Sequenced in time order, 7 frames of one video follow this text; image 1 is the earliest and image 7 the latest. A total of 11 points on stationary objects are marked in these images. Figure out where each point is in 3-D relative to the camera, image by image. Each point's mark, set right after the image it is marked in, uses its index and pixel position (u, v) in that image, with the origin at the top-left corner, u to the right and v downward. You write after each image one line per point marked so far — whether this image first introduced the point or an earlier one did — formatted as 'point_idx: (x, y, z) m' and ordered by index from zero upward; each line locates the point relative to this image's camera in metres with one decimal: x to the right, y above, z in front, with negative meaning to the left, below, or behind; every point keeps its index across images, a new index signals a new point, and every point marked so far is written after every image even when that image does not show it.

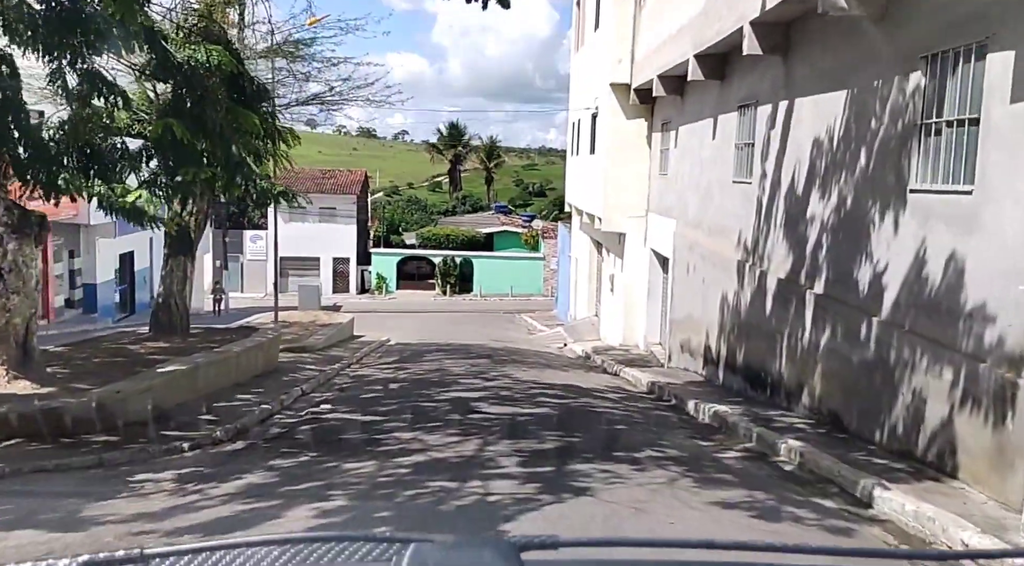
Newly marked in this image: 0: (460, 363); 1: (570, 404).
0: (-0.9, -1.4, +17.7) m
1: (+0.7, -1.4, +11.7) m
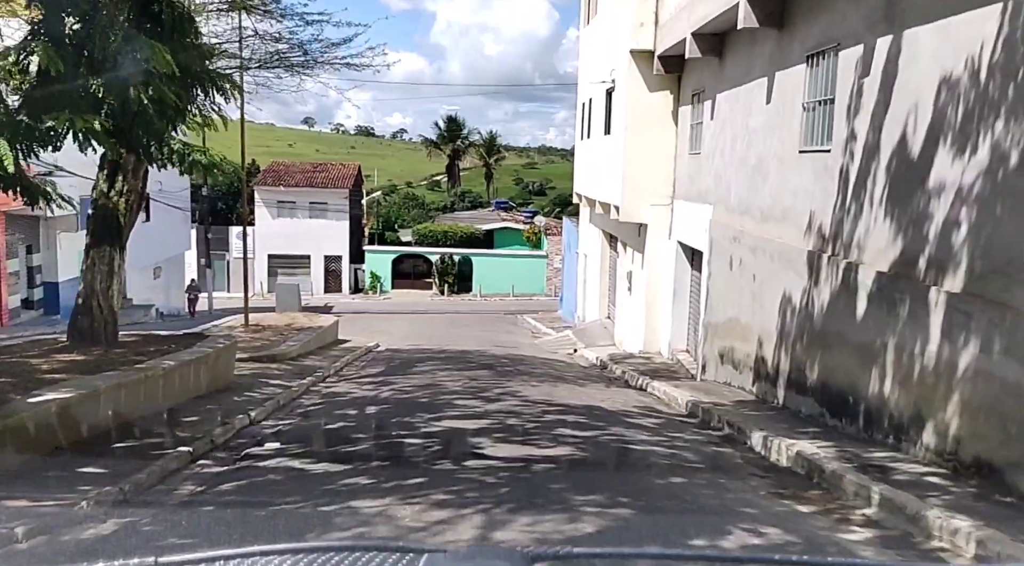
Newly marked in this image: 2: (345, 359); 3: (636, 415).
0: (-0.8, -1.3, +14.9) m
1: (+0.7, -1.3, +8.9) m
2: (-3.0, -1.4, +18.5) m
3: (+1.4, -1.4, +11.4) m
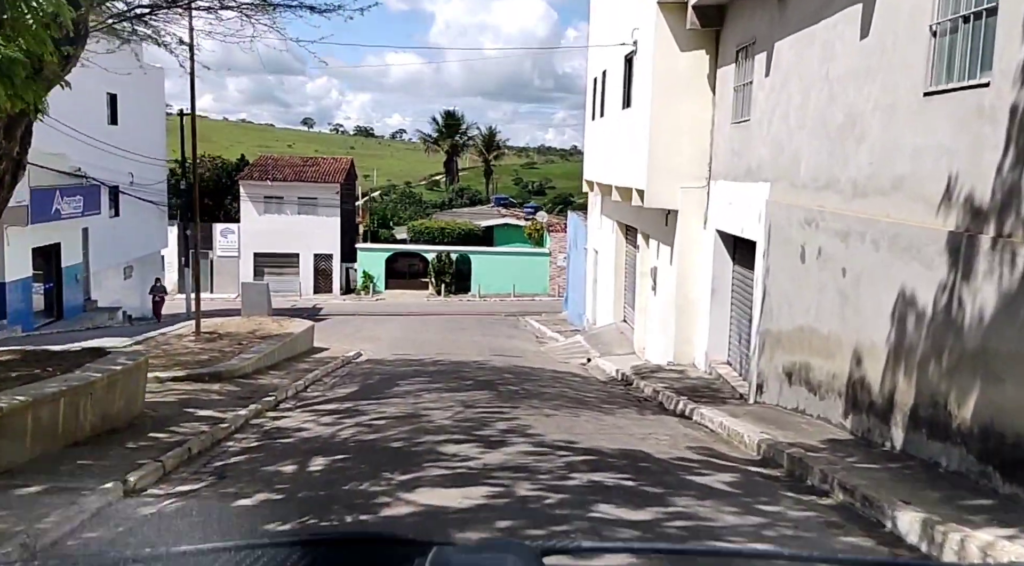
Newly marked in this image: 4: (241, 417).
0: (-0.8, -1.3, +11.6) m
1: (+0.8, -1.3, +5.6) m
2: (-2.9, -1.3, +15.2) m
3: (+1.4, -1.4, +8.1) m
4: (-2.6, -1.3, +10.1) m
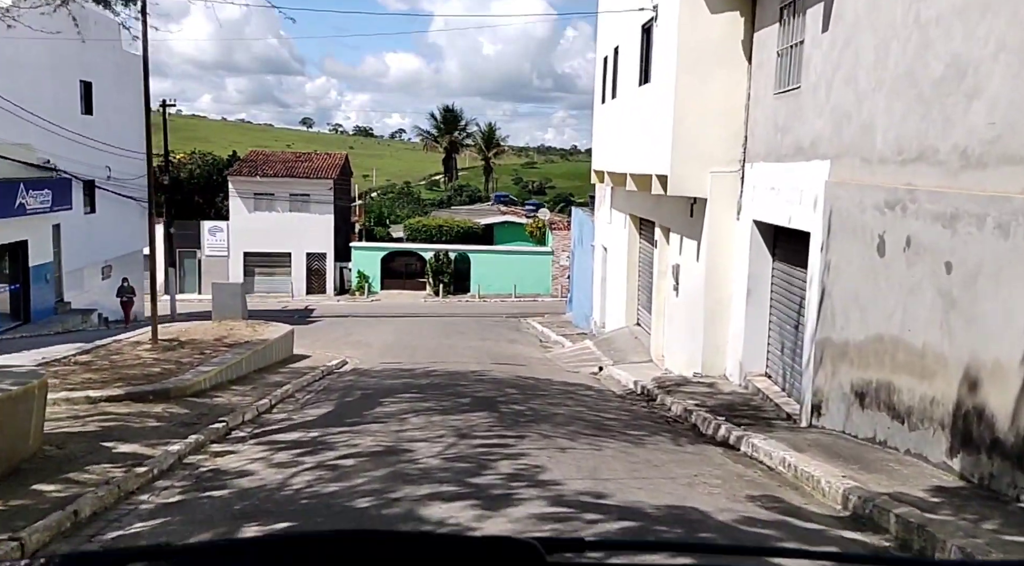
0: (-0.7, -1.3, +9.4) m
1: (+0.9, -1.3, +3.4) m
2: (-2.9, -1.3, +13.0) m
3: (+1.5, -1.4, +5.9) m
4: (-2.6, -1.3, +7.9) m
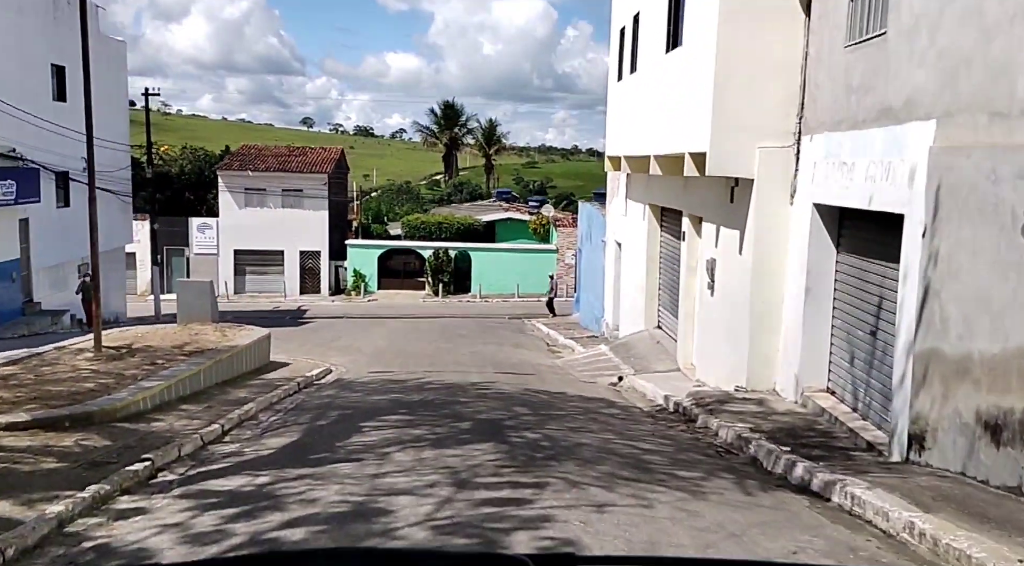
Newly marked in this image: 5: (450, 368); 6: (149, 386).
0: (-0.6, -1.3, +7.1) m
1: (+1.0, -1.3, +1.1) m
2: (-2.8, -1.3, +10.7) m
3: (+1.6, -1.4, +3.6) m
4: (-2.5, -1.3, +5.6) m
5: (-1.0, -1.4, +17.1) m
6: (-3.7, -1.0, +10.5) m
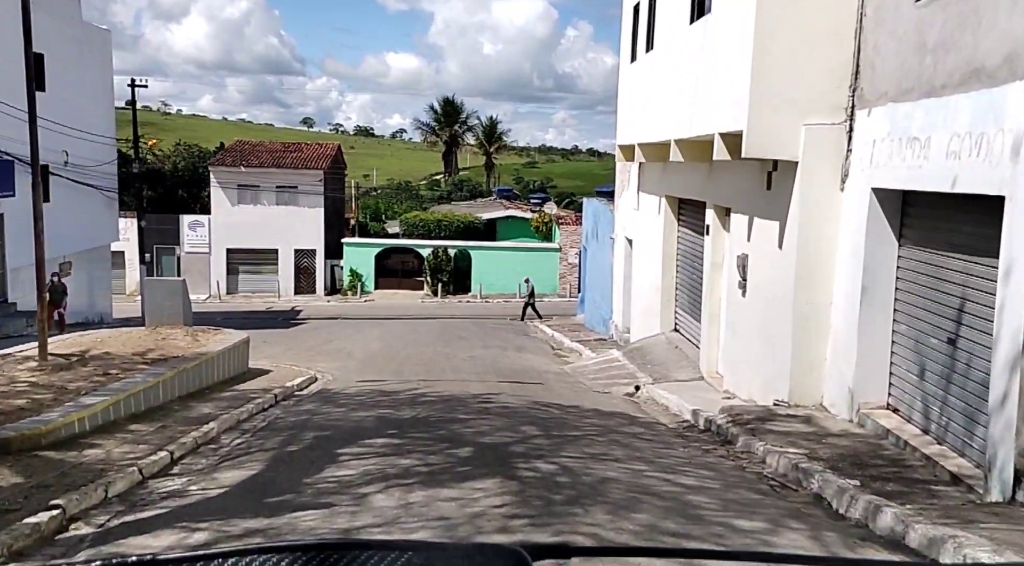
0: (-0.5, -1.3, +5.5) m
1: (+1.0, -1.2, -0.6) m
2: (-2.7, -1.3, +9.1) m
3: (+1.6, -1.4, +2.0) m
4: (-2.4, -1.3, +4.0) m
5: (-1.0, -1.4, +15.5) m
6: (-3.6, -1.0, +8.9) m
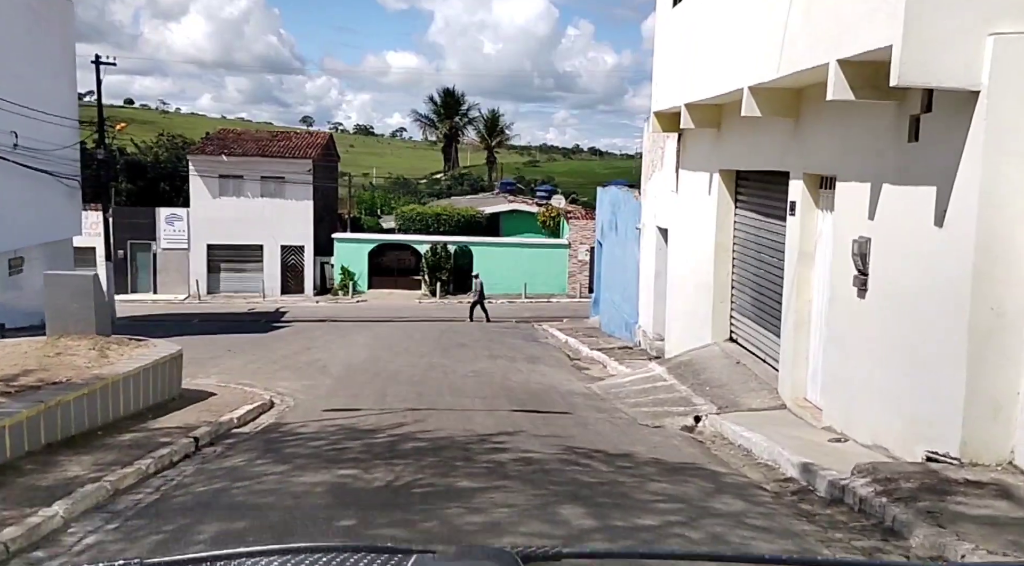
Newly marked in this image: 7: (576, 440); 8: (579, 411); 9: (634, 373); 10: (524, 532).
0: (-0.3, -1.2, +1.8) m
1: (+1.2, -1.2, -4.2) m
2: (-2.5, -1.3, +5.4) m
3: (+1.8, -1.3, -1.7) m
4: (-2.2, -1.2, +0.3) m
5: (-0.8, -1.4, +11.8) m
6: (-3.4, -1.0, +5.3) m
7: (+0.5, -1.4, +9.0) m
8: (+0.7, -1.4, +11.4) m
9: (+1.7, -1.3, +14.9) m
10: (0.0, -1.3, +5.3) m
